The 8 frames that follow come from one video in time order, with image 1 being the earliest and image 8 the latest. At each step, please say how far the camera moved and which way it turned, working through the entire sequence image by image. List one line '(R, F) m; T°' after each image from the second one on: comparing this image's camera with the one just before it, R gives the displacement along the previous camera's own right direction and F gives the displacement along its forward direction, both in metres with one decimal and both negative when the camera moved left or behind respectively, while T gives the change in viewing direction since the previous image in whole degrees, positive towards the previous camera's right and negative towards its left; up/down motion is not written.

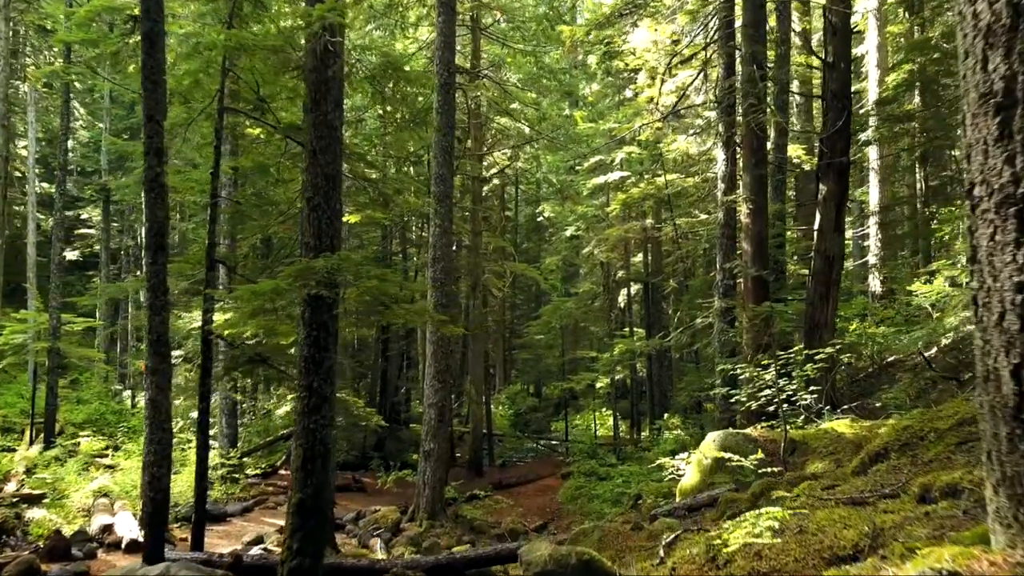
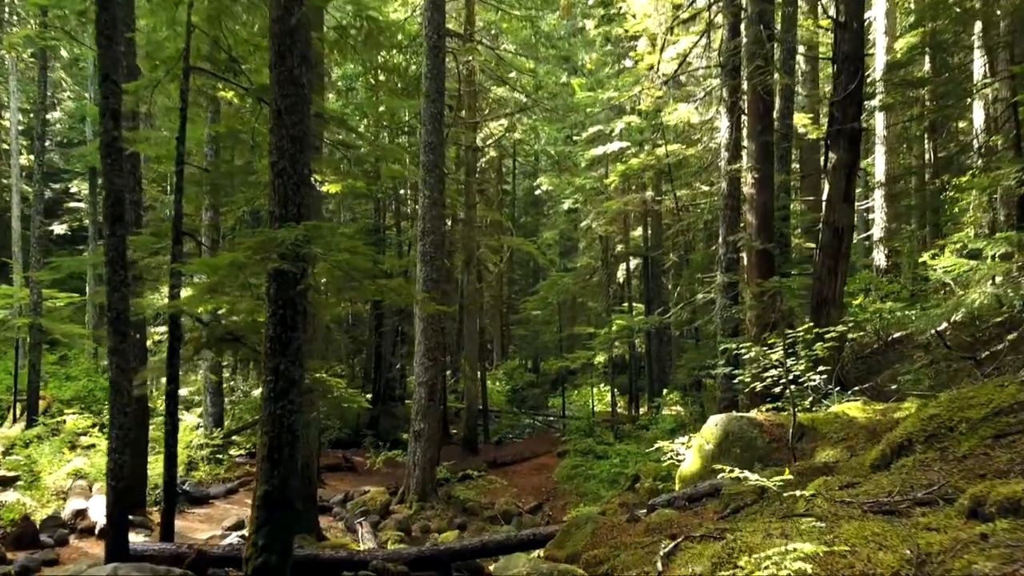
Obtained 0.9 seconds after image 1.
(+0.1, +0.5) m; 0°
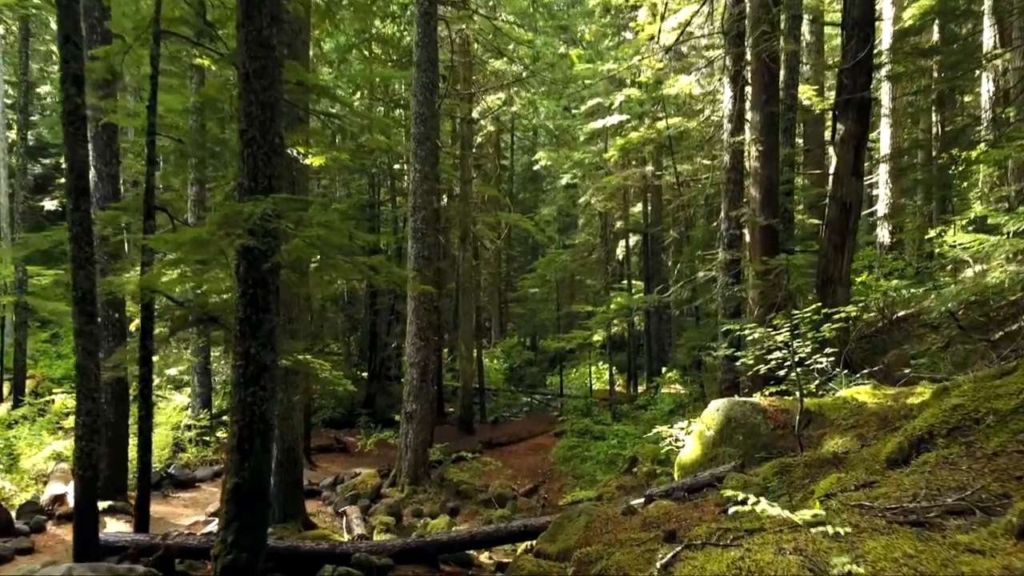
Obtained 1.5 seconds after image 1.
(+0.1, +0.4) m; 0°
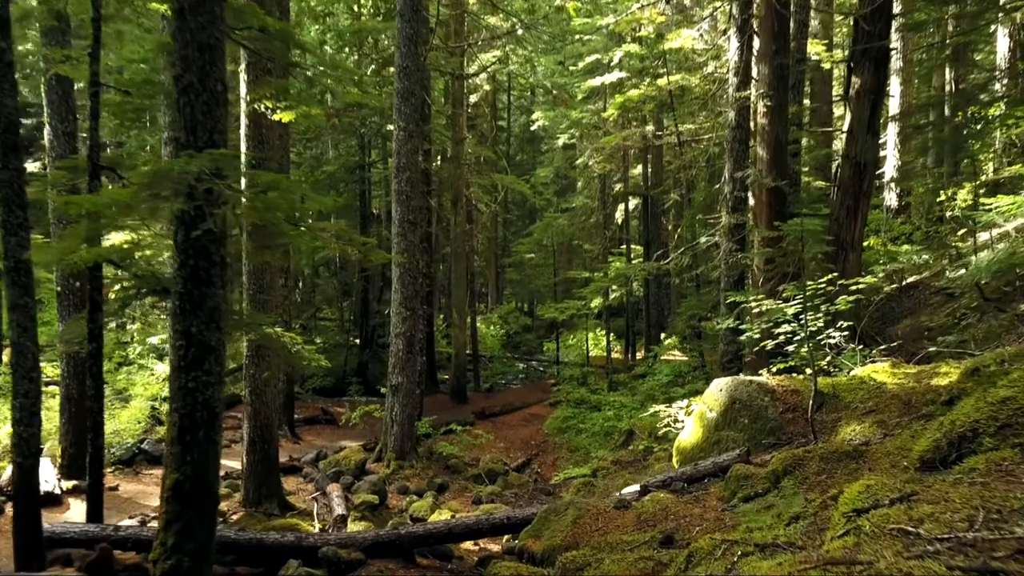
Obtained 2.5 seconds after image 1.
(+0.1, +0.7) m; 0°
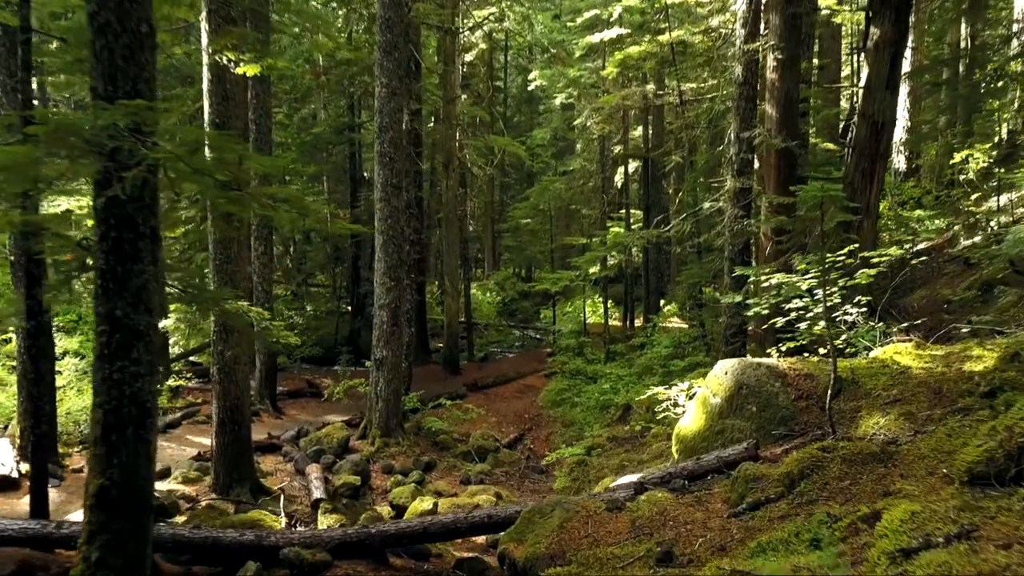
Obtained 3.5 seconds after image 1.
(+0.1, +0.6) m; 0°
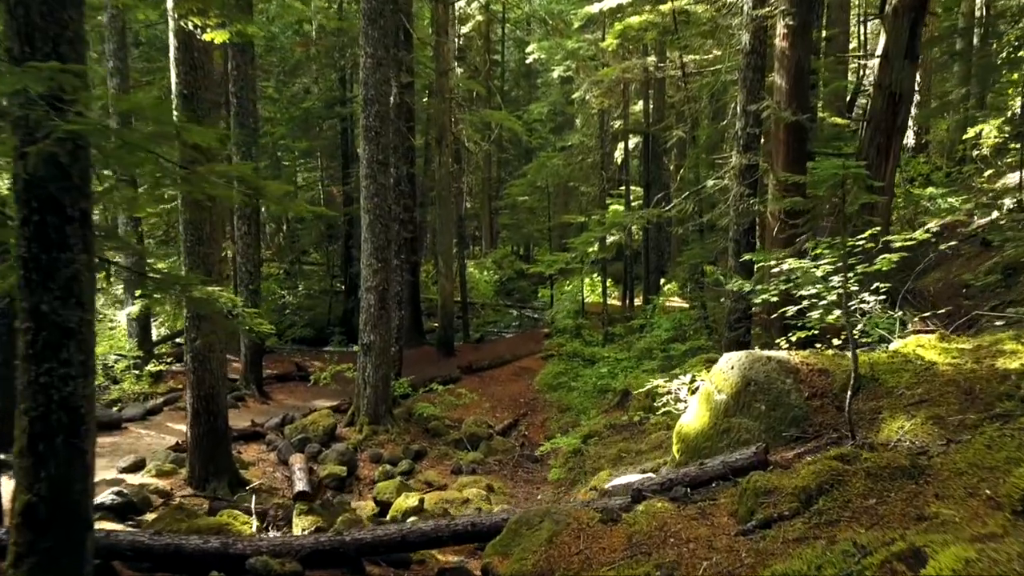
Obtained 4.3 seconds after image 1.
(+0.1, +0.5) m; 0°
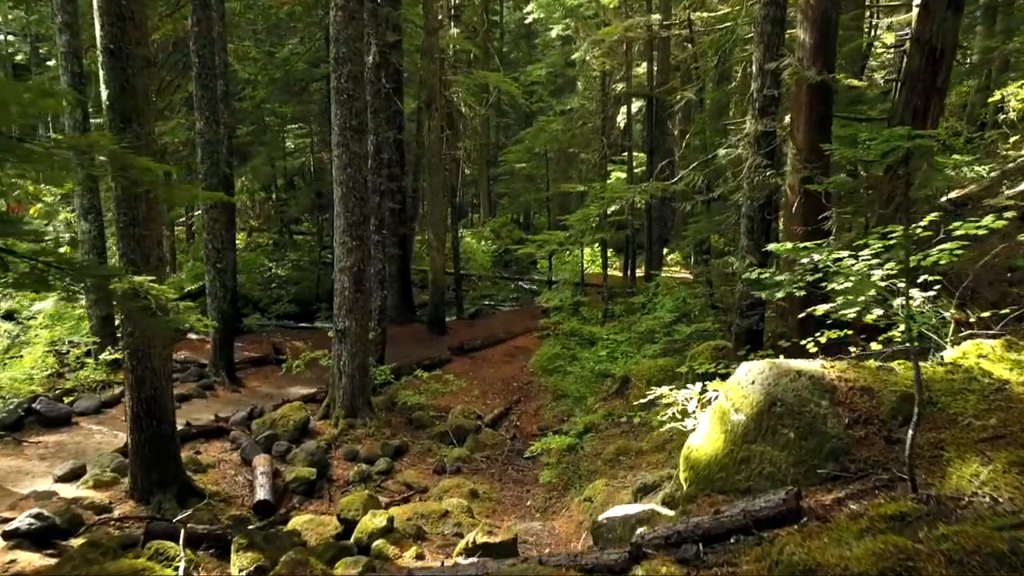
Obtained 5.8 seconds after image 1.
(+0.2, +1.0) m; 0°
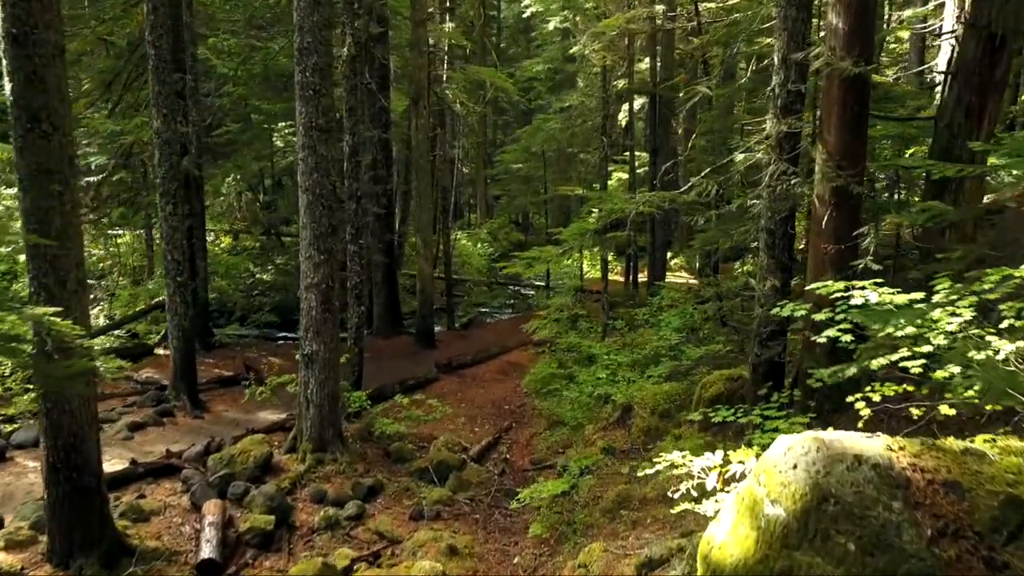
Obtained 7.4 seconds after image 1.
(+0.1, +1.0) m; 0°
